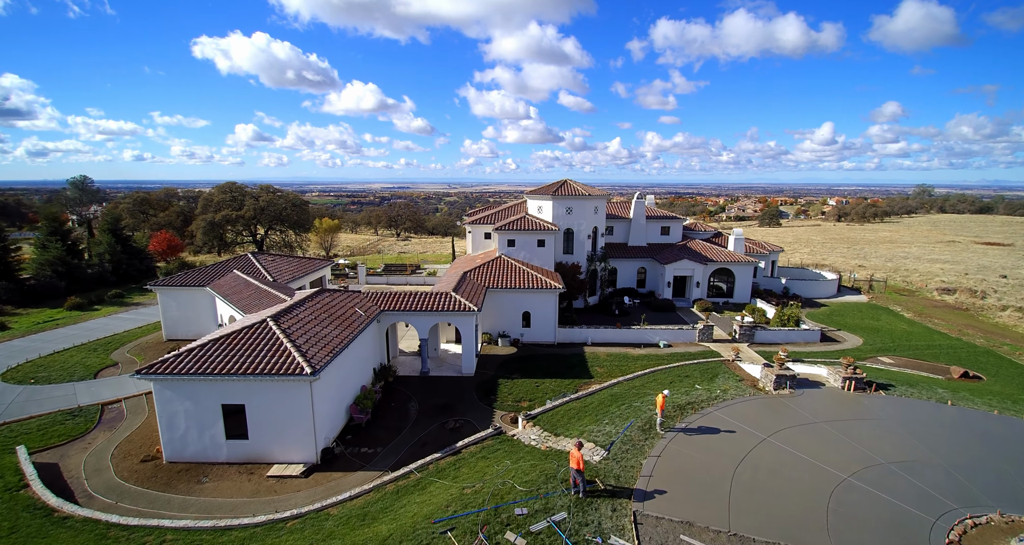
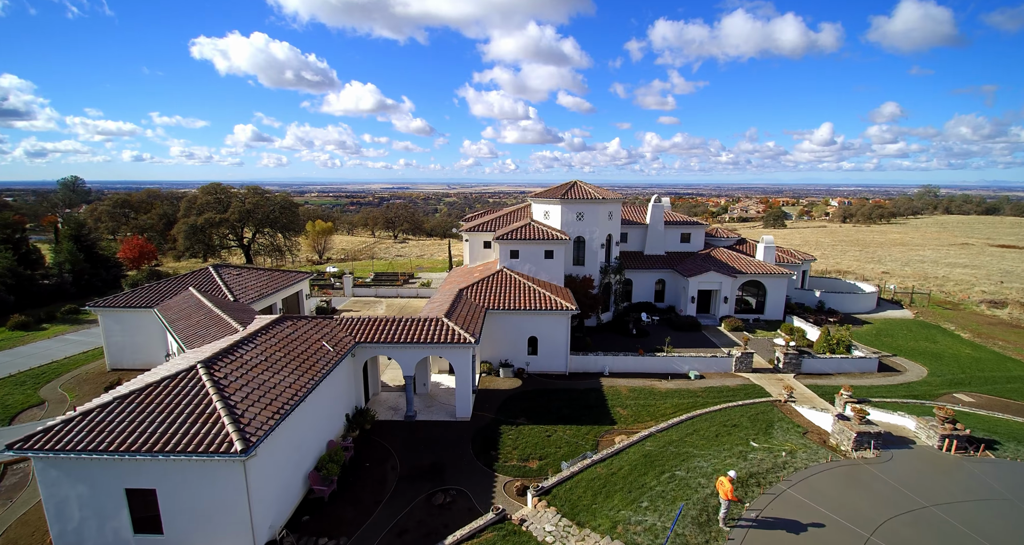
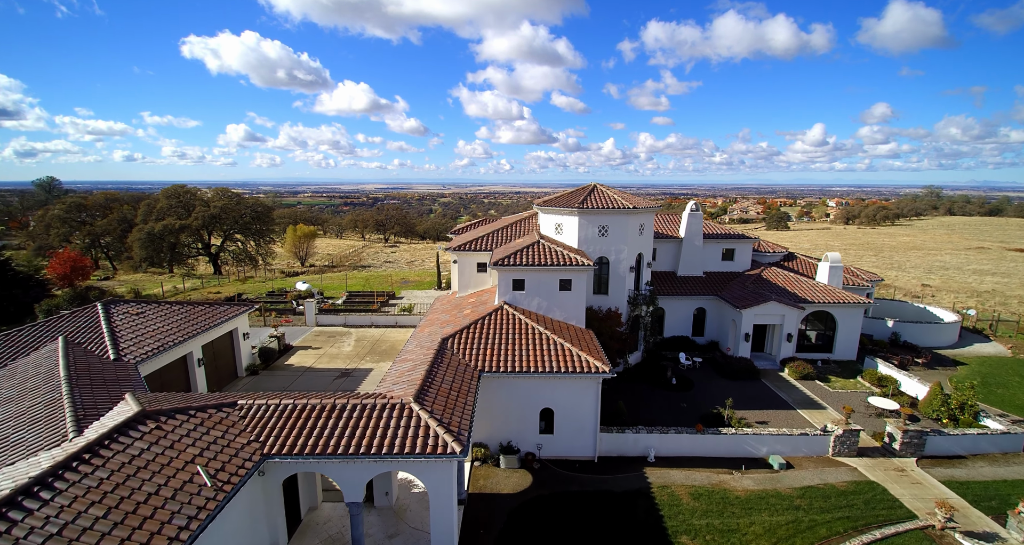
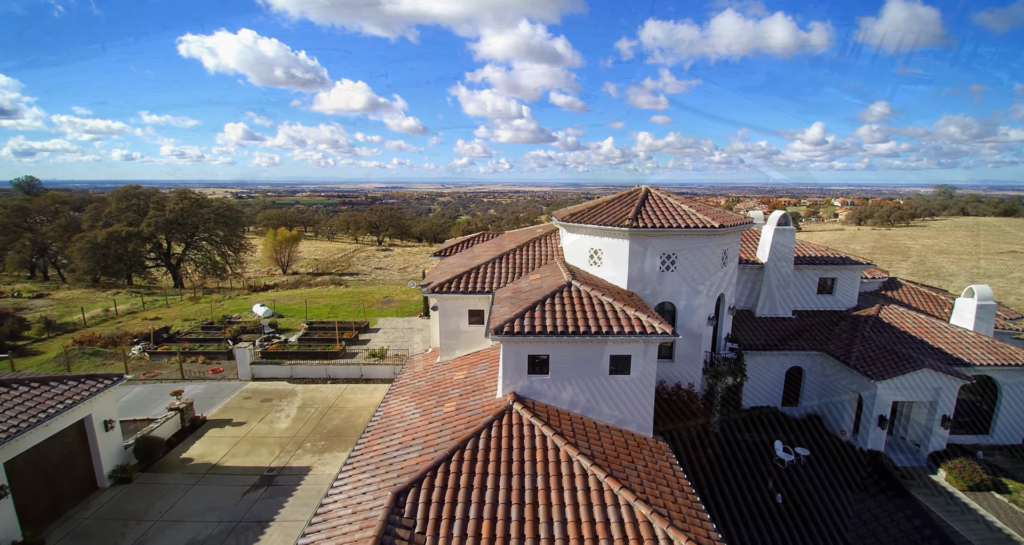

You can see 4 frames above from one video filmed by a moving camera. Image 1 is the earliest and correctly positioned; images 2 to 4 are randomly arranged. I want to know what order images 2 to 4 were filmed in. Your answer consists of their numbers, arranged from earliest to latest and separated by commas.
2, 3, 4
